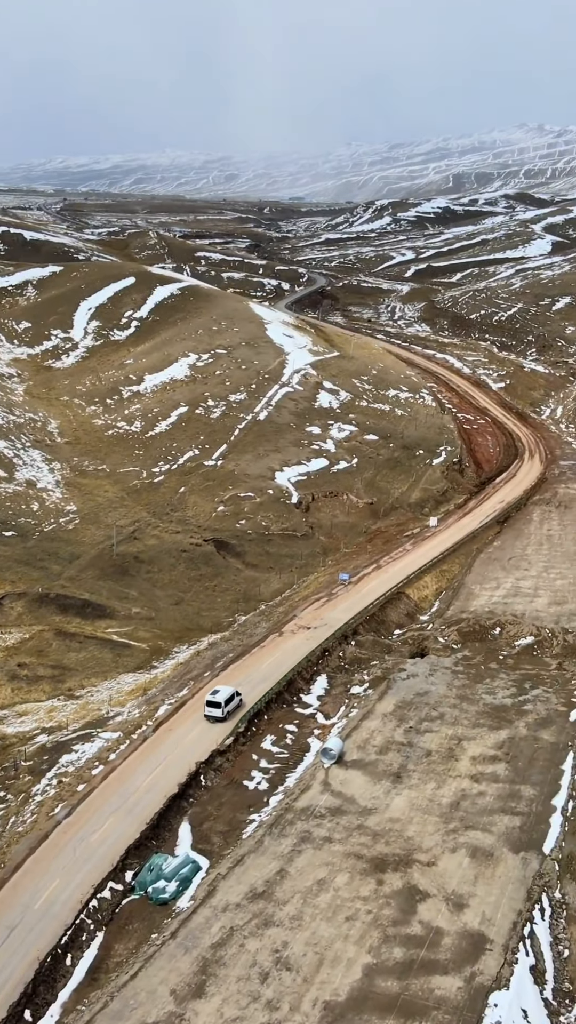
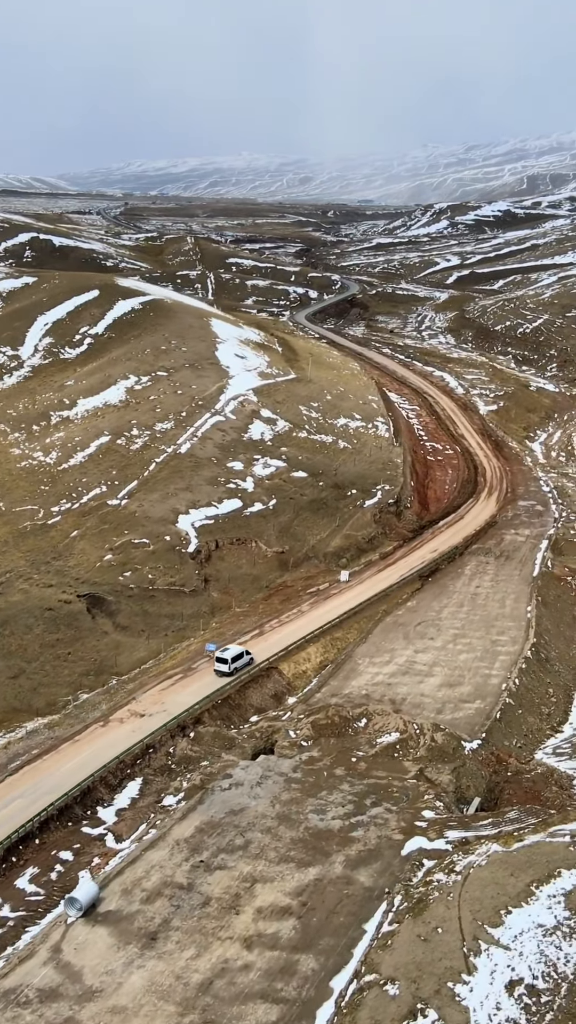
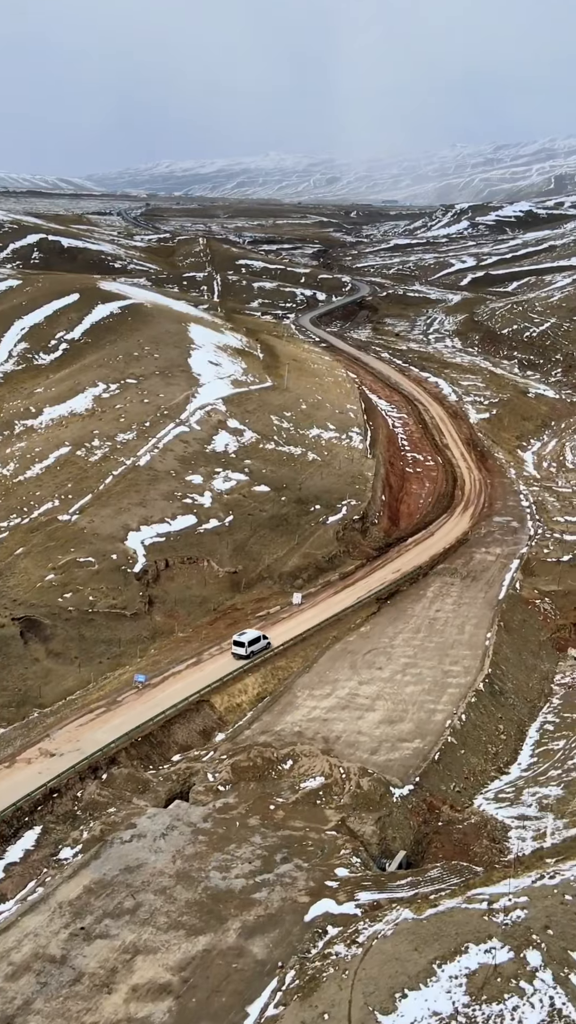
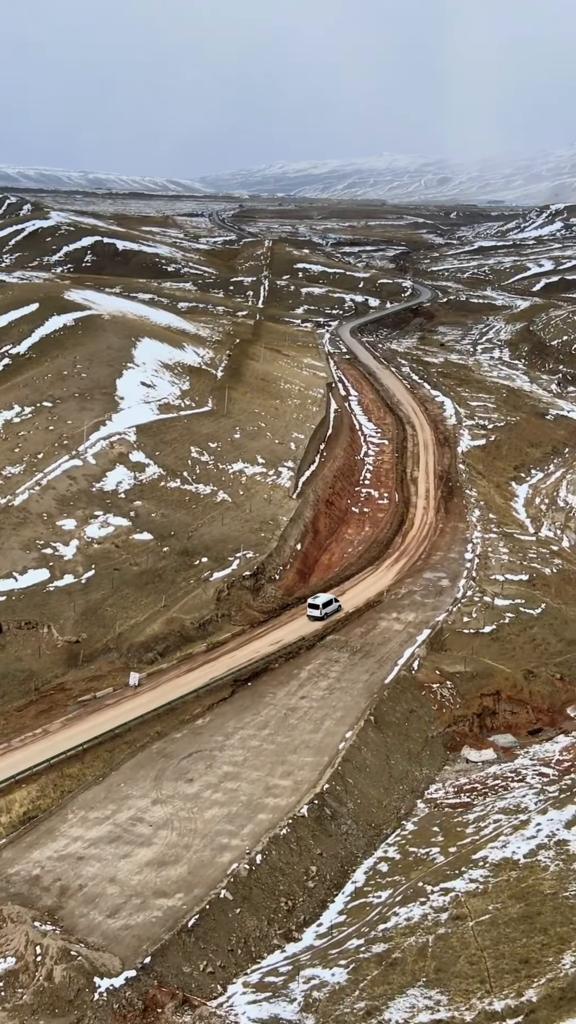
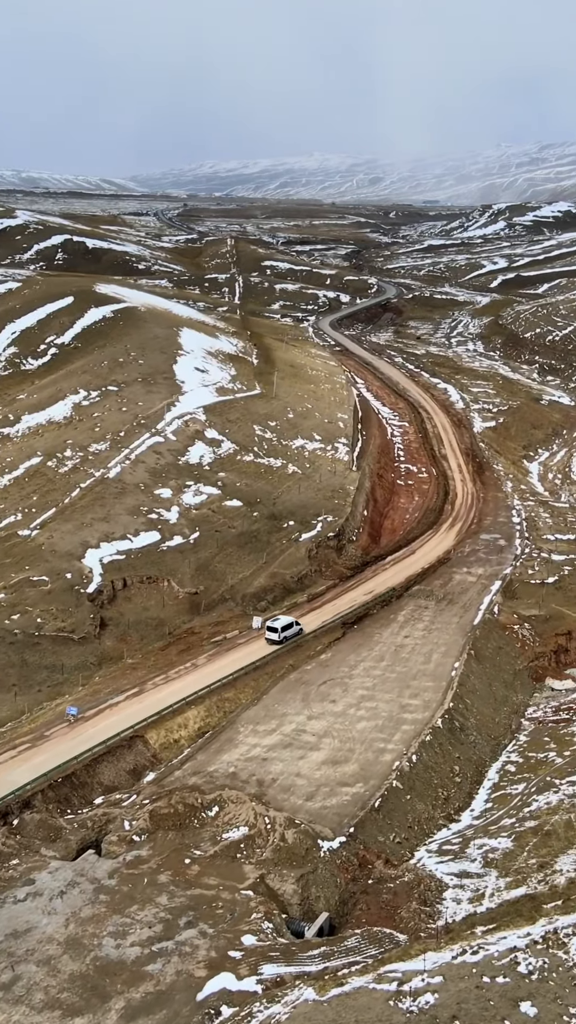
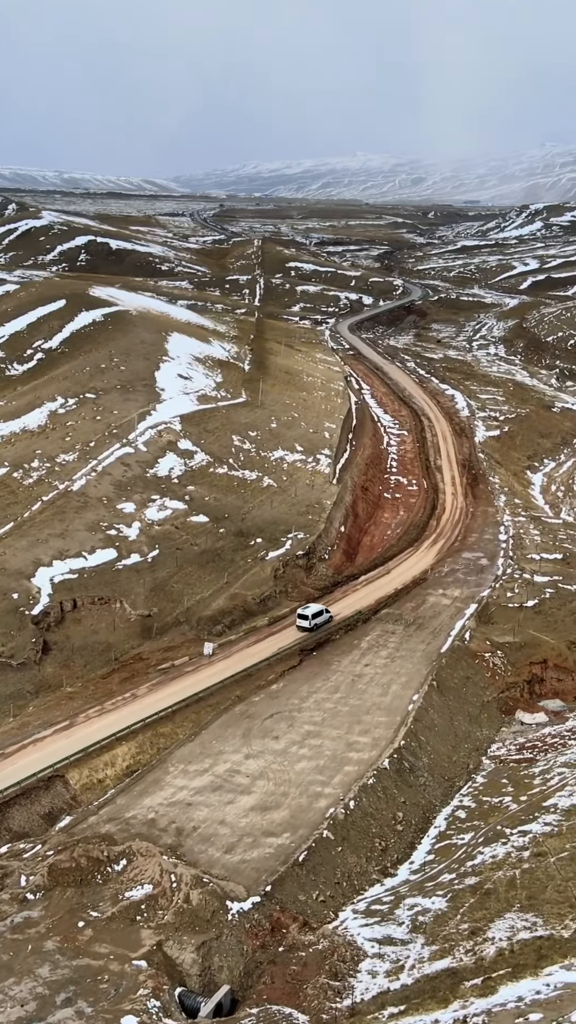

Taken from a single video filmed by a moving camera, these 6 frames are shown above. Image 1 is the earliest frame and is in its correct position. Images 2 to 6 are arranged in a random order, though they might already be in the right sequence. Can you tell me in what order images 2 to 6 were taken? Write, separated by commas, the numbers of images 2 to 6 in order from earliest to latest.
2, 3, 5, 6, 4
